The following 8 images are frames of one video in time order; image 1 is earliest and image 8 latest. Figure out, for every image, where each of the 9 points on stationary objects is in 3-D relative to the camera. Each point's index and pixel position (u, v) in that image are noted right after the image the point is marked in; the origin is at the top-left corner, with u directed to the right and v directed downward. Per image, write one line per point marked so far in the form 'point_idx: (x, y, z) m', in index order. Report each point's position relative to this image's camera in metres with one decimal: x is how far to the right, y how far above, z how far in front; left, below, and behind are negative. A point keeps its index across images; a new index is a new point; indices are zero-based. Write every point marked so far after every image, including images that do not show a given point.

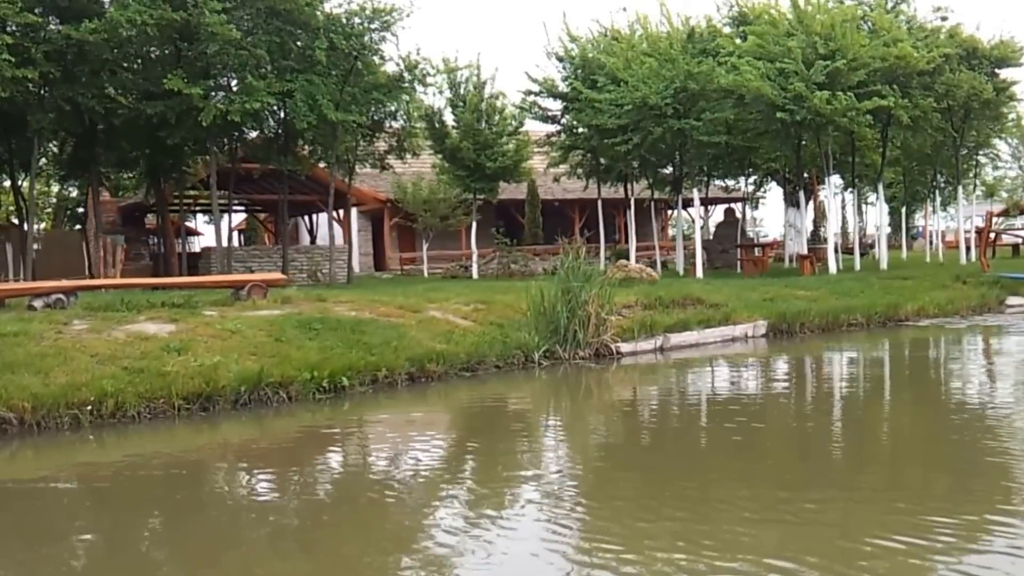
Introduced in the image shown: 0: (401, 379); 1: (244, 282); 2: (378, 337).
0: (-1.4, -1.1, +12.2) m
1: (-4.2, +0.1, +15.7) m
2: (-1.8, -0.6, +13.3) m
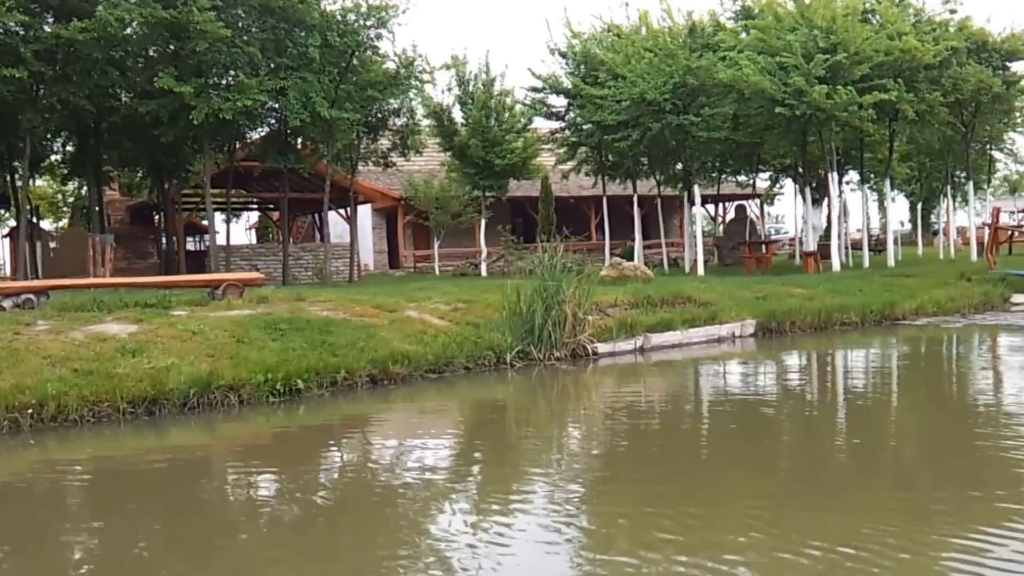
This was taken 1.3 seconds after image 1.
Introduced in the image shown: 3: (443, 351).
0: (-1.8, -1.1, +12.0) m
1: (-4.5, +0.1, +15.6) m
2: (-2.1, -0.6, +13.1) m
3: (-0.9, -0.8, +13.1) m
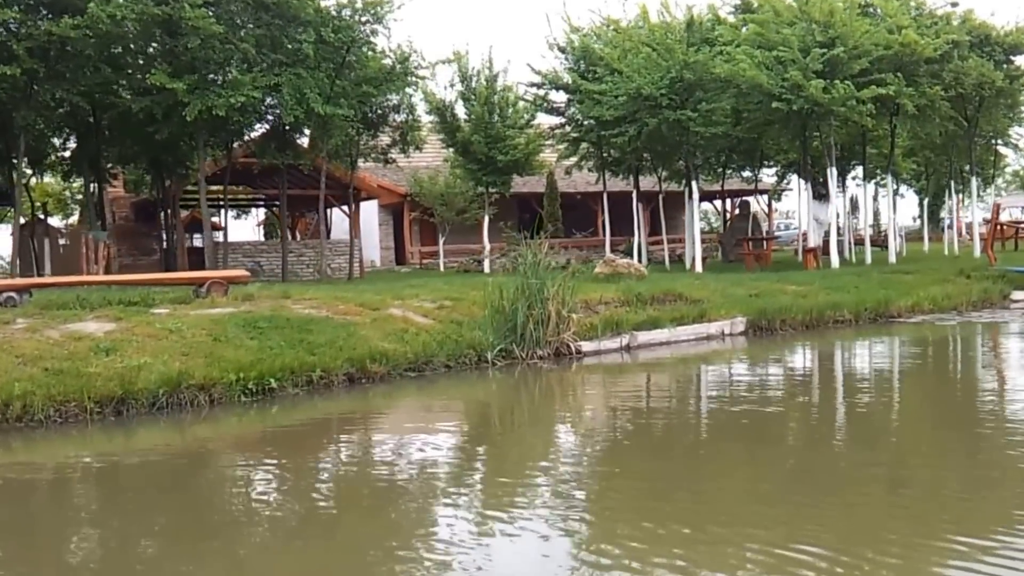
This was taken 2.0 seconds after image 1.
0: (-2.0, -1.1, +11.9) m
1: (-4.7, +0.1, +15.5) m
2: (-2.4, -0.6, +13.0) m
3: (-1.1, -0.8, +13.0) m
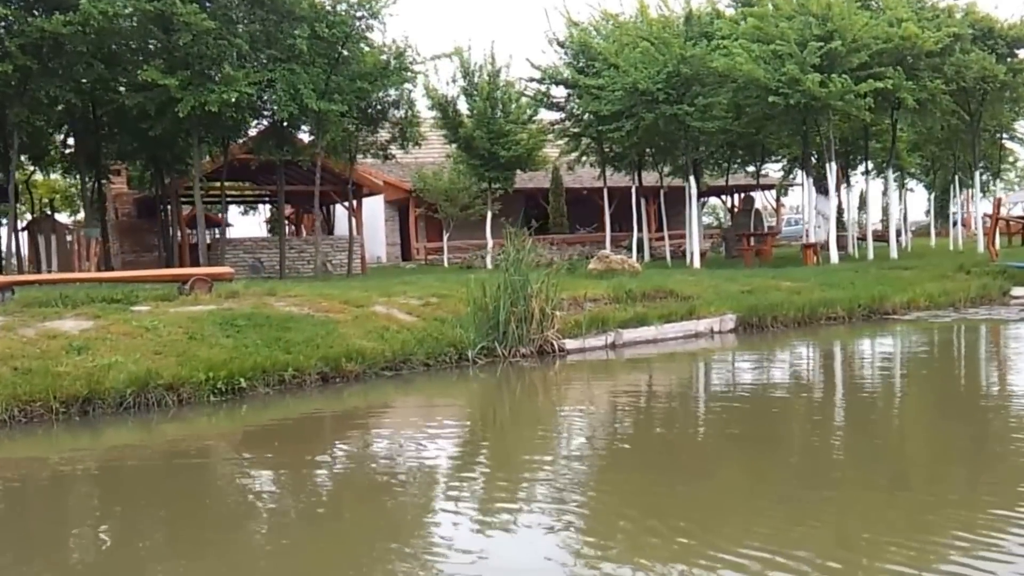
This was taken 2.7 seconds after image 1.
0: (-2.3, -1.1, +11.7) m
1: (-4.9, +0.2, +15.4) m
2: (-2.6, -0.6, +12.8) m
3: (-1.4, -0.8, +12.8) m
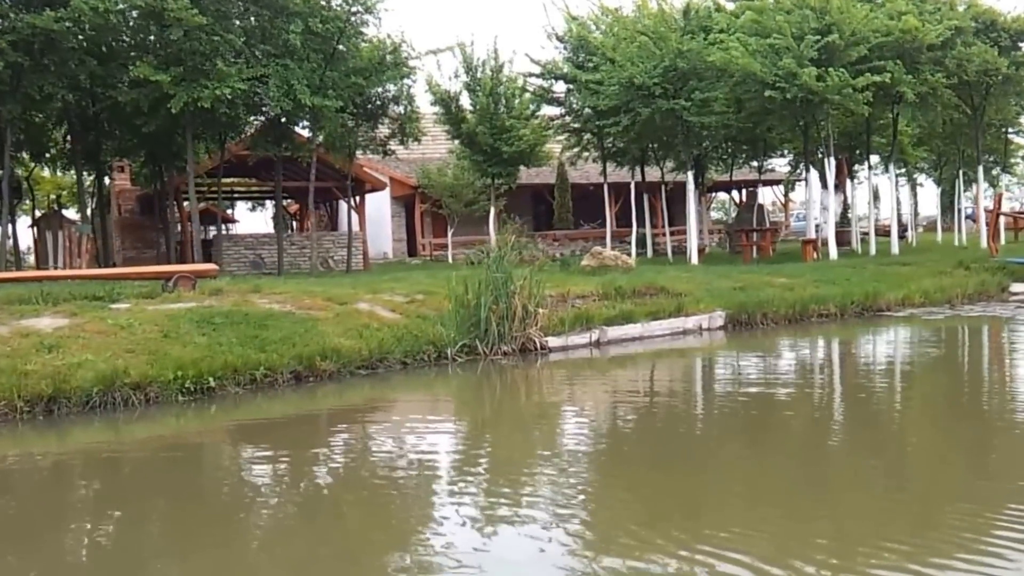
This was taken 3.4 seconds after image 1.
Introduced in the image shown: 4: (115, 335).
0: (-2.6, -1.0, +11.6) m
1: (-5.2, +0.2, +15.3) m
2: (-2.9, -0.5, +12.7) m
3: (-1.6, -0.7, +12.7) m
4: (-4.6, -0.5, +11.9) m
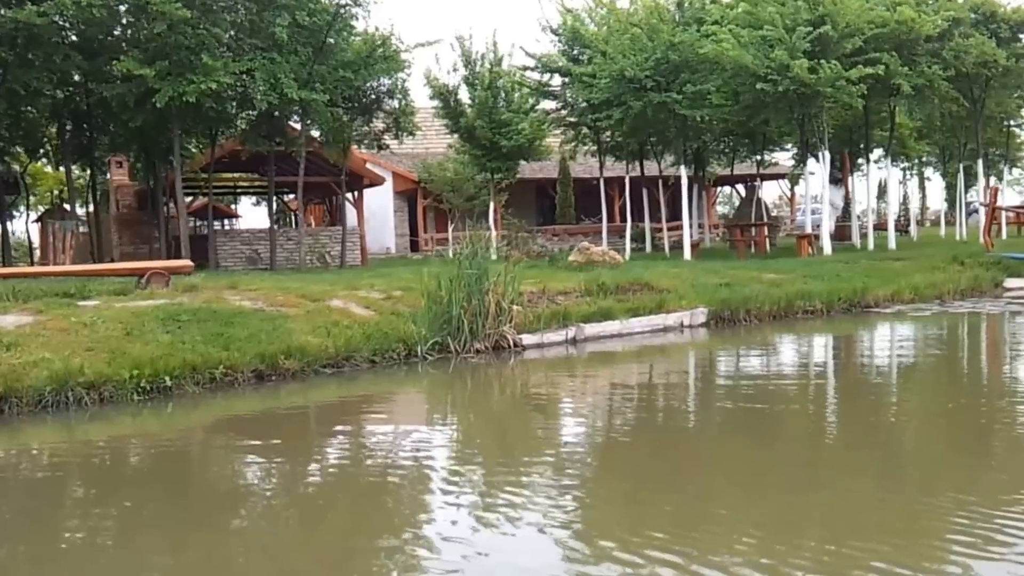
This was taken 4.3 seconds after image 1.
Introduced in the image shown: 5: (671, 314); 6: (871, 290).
0: (-2.9, -1.0, +11.4) m
1: (-5.5, +0.3, +15.1) m
2: (-3.2, -0.5, +12.5) m
3: (-2.0, -0.7, +12.5) m
4: (-5.0, -0.5, +11.7) m
5: (+2.5, -0.4, +15.8) m
6: (+6.3, 0.0, +18.0) m
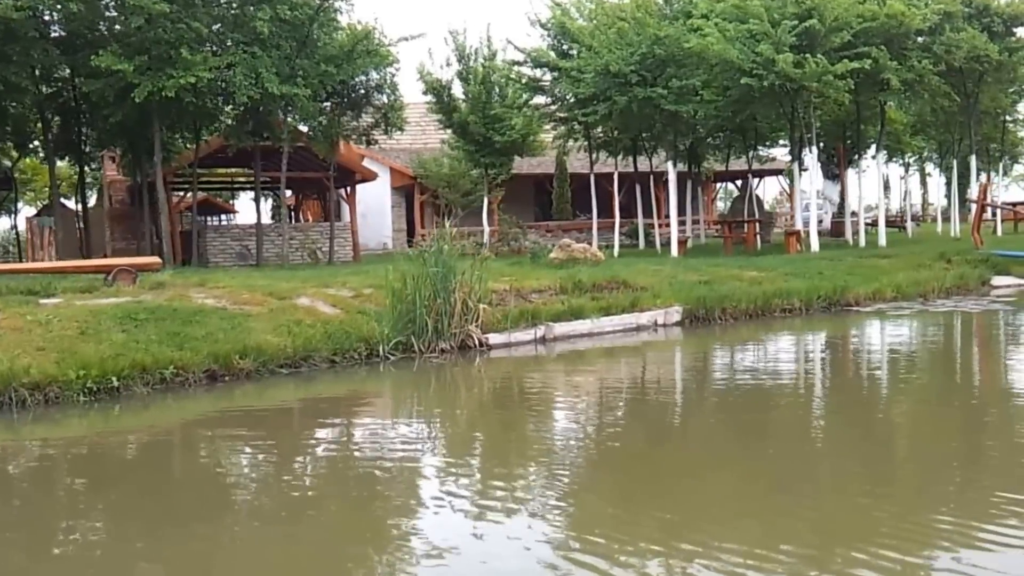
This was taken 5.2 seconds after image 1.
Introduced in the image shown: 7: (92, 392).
0: (-3.4, -1.0, +11.2) m
1: (-5.9, +0.3, +14.9) m
2: (-3.7, -0.5, +12.3) m
3: (-2.5, -0.7, +12.3) m
4: (-5.4, -0.5, +11.6) m
5: (+2.1, -0.4, +15.6) m
6: (+5.9, 0.0, +17.7) m
7: (-4.2, -1.1, +10.4) m
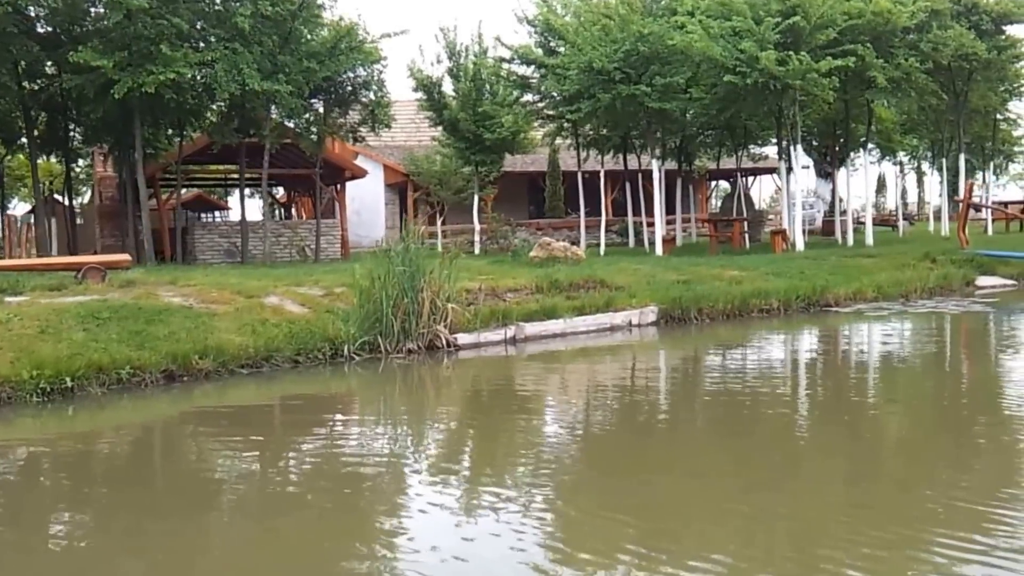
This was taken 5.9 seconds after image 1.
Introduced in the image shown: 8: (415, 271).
0: (-3.8, -1.0, +11.1) m
1: (-6.3, +0.3, +14.8) m
2: (-4.1, -0.5, +12.2) m
3: (-2.8, -0.7, +12.1) m
4: (-5.8, -0.5, +11.4) m
5: (+1.7, -0.4, +15.5) m
6: (+5.5, 0.0, +17.6) m
7: (-4.6, -1.0, +10.3) m
8: (-1.2, +0.2, +13.1) m
